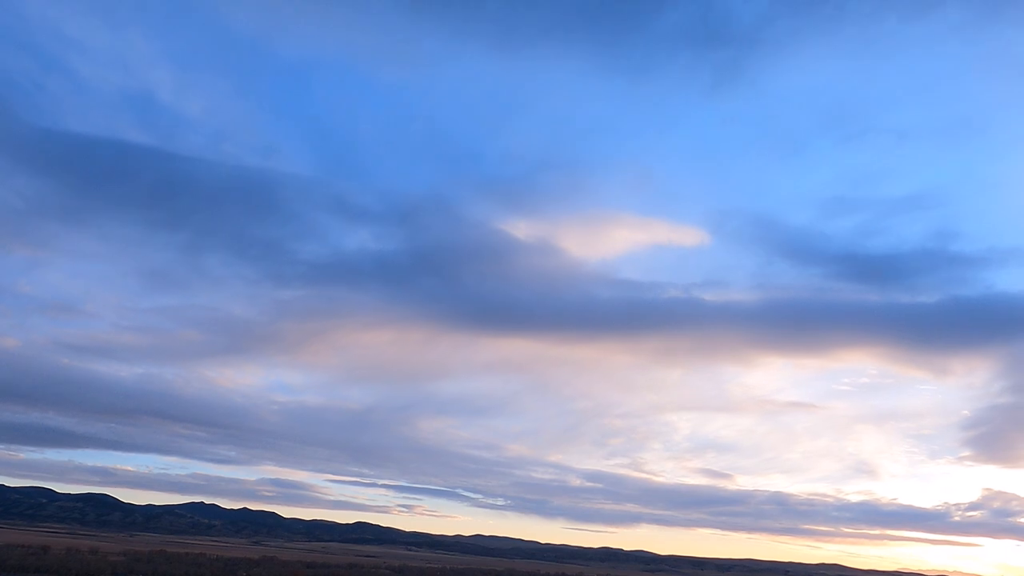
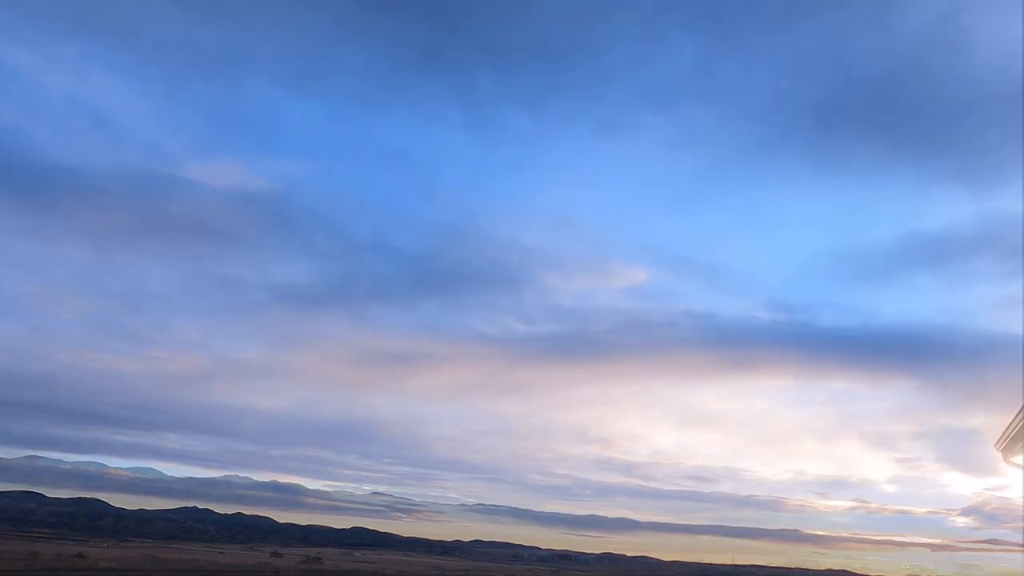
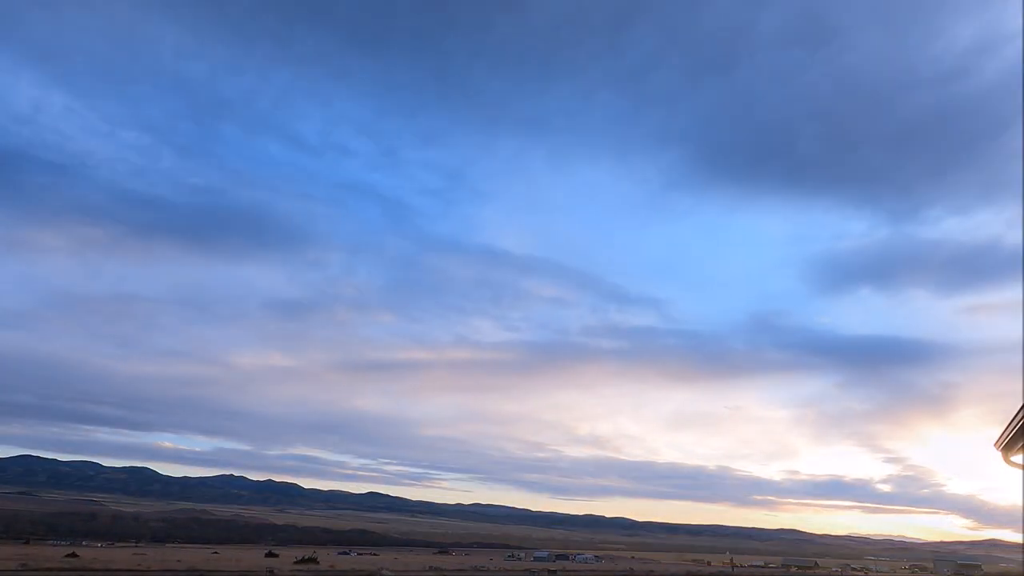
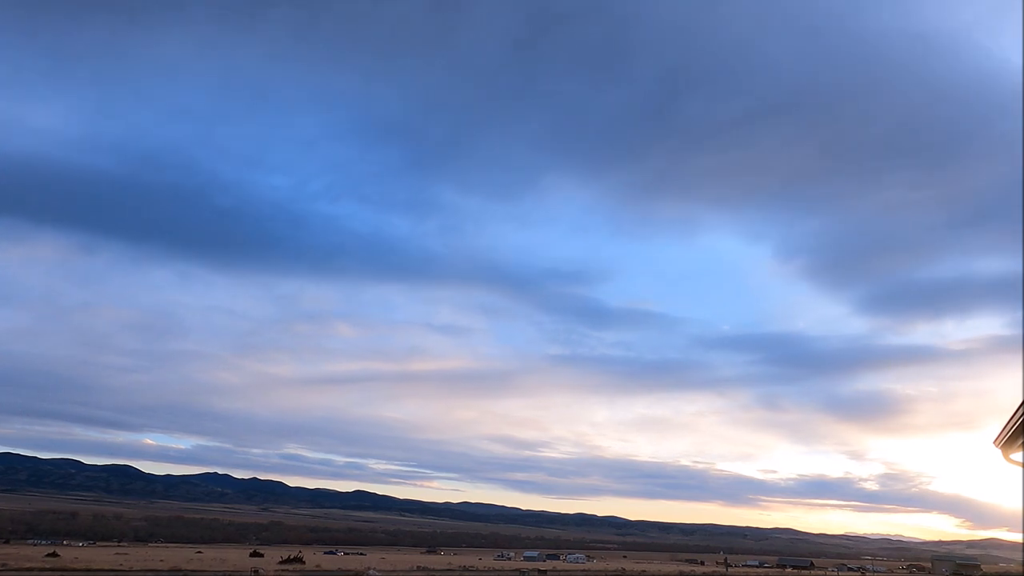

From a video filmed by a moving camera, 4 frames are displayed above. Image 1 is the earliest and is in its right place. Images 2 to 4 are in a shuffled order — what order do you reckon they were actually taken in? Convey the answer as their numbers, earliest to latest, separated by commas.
2, 3, 4
